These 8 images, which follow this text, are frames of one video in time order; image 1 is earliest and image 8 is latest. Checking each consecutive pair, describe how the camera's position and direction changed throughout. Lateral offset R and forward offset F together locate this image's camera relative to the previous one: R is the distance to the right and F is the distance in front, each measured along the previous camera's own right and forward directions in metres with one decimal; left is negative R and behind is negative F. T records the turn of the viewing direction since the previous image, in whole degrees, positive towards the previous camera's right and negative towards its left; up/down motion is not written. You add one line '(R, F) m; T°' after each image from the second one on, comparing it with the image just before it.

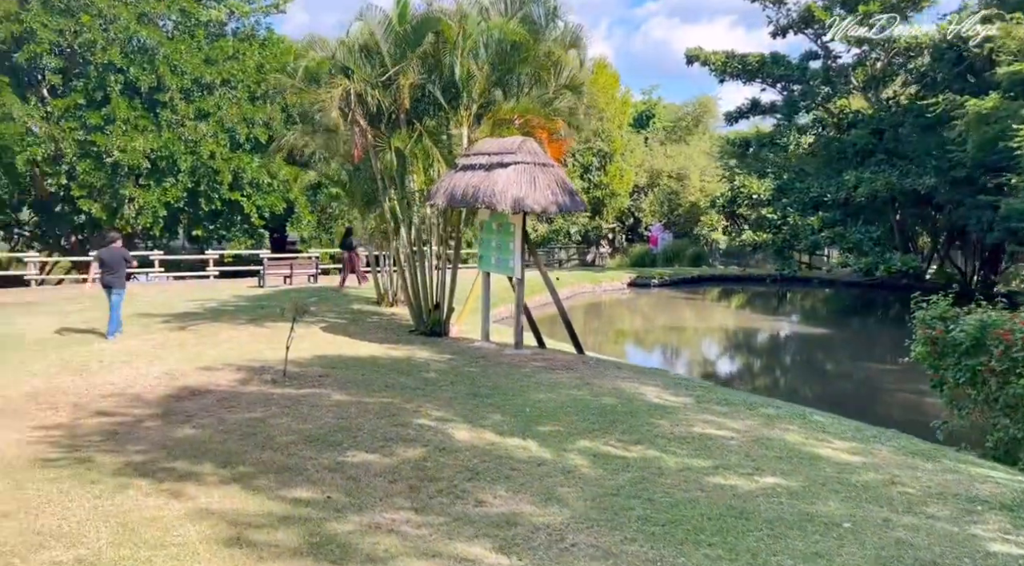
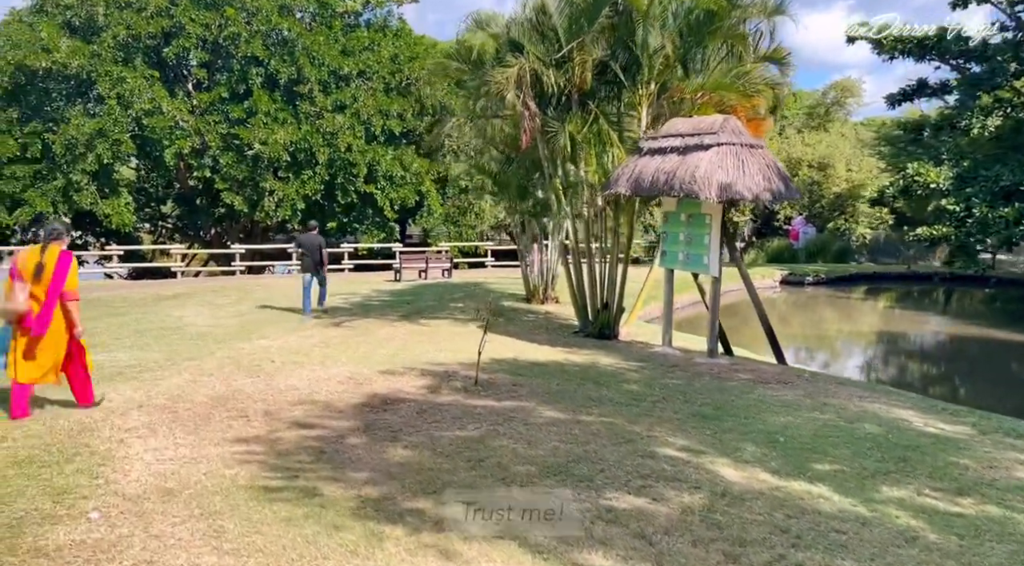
(-0.9, +0.8) m; -7°
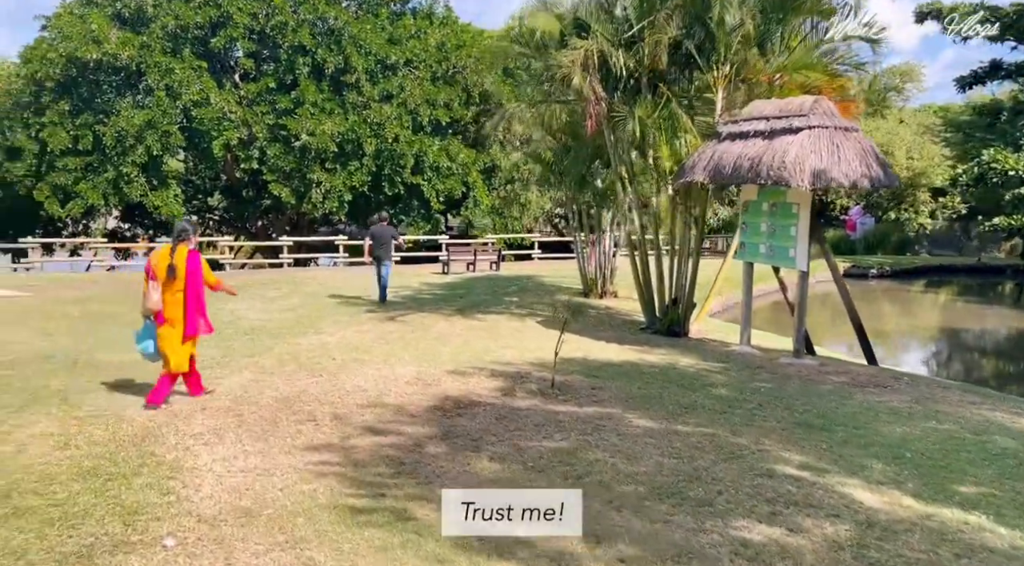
(-0.3, +0.4) m; -3°
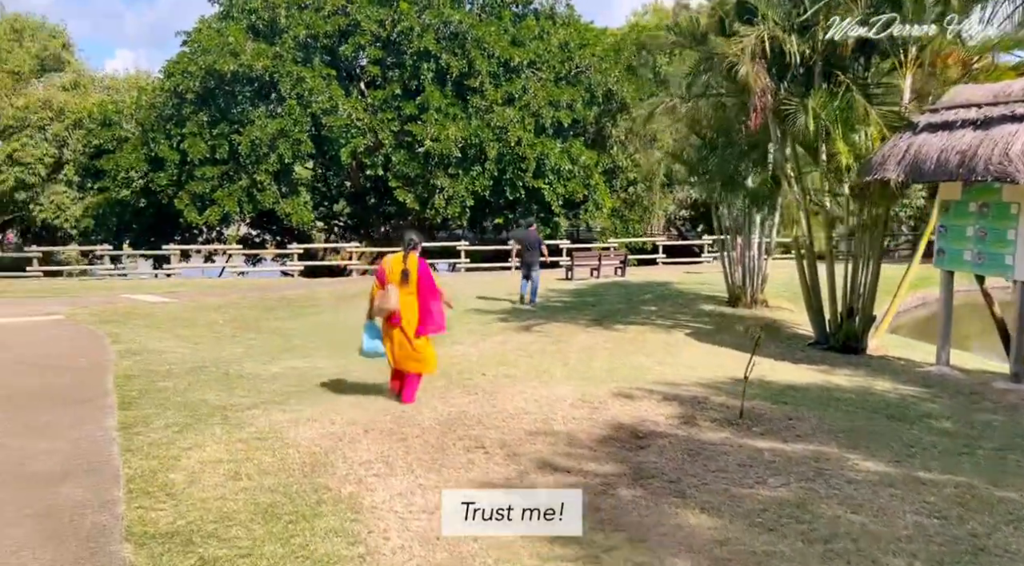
(-0.5, +0.5) m; -8°
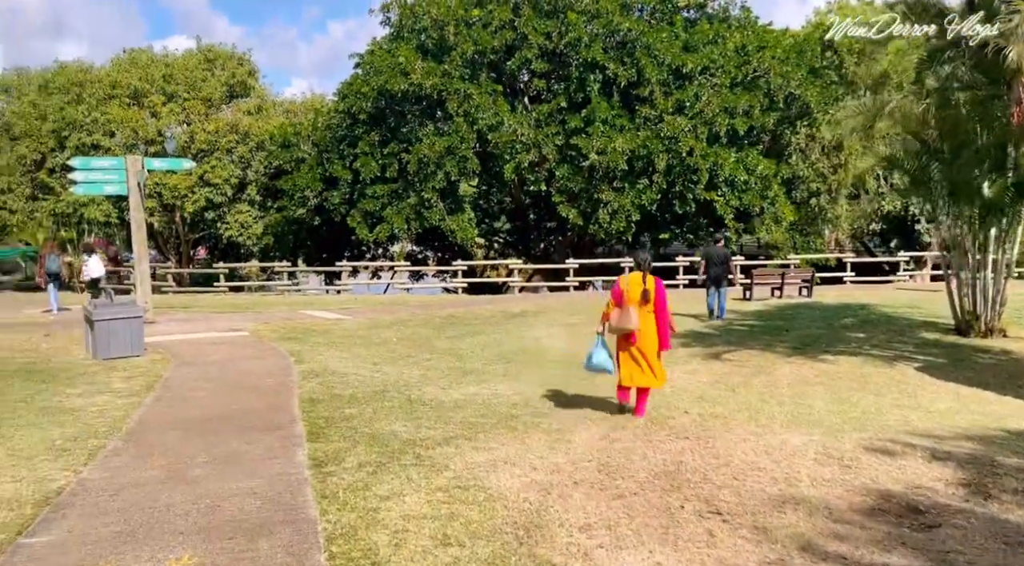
(-0.5, +0.7) m; -11°
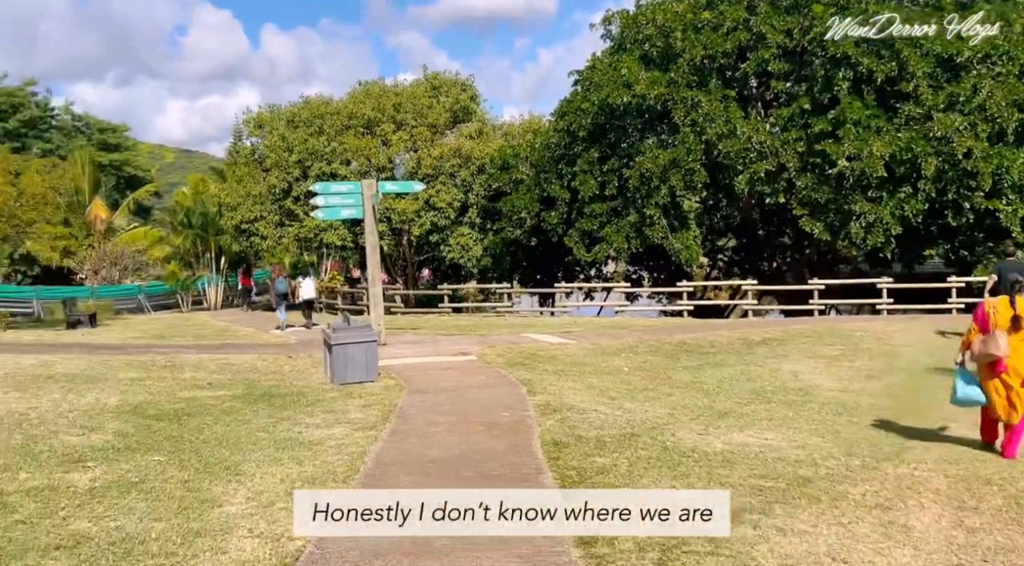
(-0.6, +1.0) m; -15°
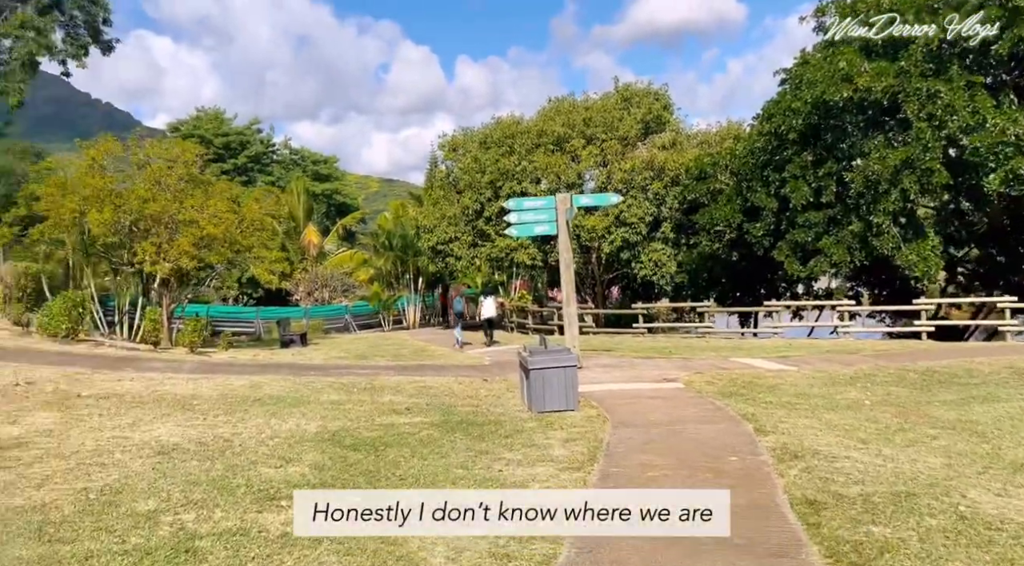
(-0.4, +1.0) m; -13°
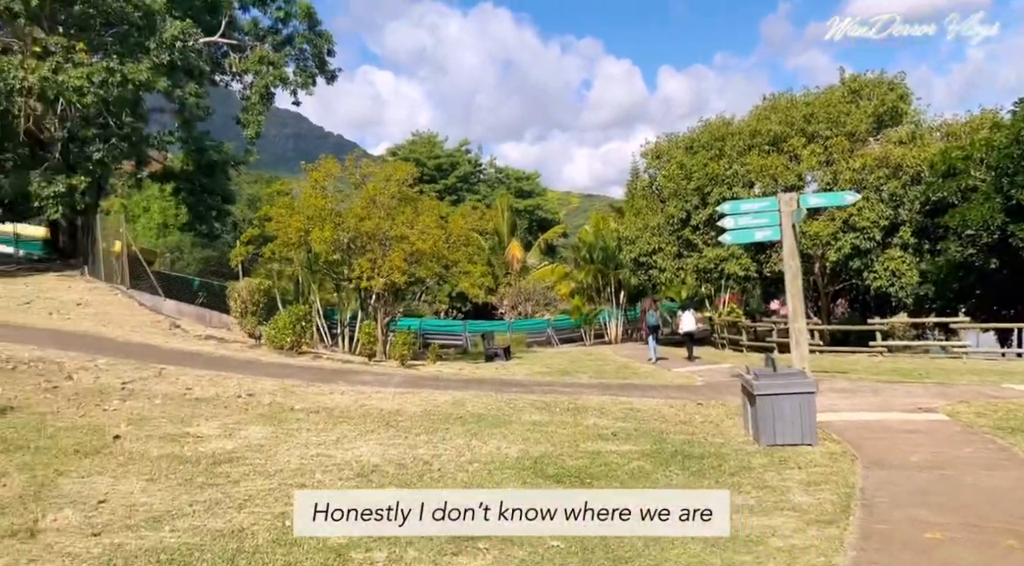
(-0.2, +0.9) m; -14°
